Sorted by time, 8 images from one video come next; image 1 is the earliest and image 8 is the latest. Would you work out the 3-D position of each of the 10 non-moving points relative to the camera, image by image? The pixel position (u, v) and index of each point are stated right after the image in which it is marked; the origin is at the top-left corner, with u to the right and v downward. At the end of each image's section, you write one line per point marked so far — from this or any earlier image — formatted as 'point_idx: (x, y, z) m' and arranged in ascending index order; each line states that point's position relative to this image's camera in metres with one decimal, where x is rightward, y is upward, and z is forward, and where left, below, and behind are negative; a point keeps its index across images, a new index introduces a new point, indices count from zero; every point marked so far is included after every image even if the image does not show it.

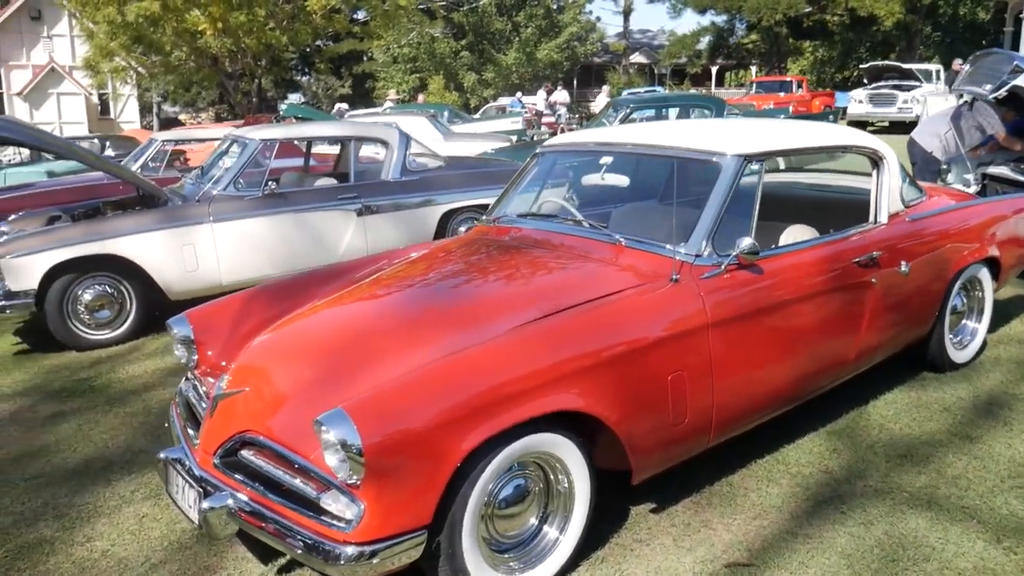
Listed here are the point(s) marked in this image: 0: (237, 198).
0: (-2.3, +0.8, +7.2) m
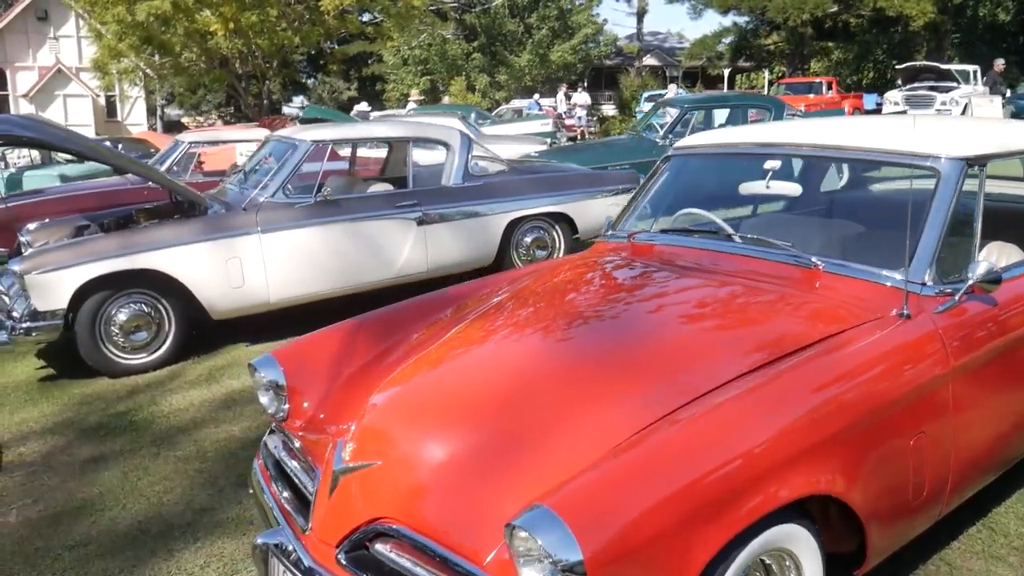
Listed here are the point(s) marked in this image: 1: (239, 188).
0: (-1.7, +0.6, +6.5) m
1: (-2.1, +0.8, +6.8) m
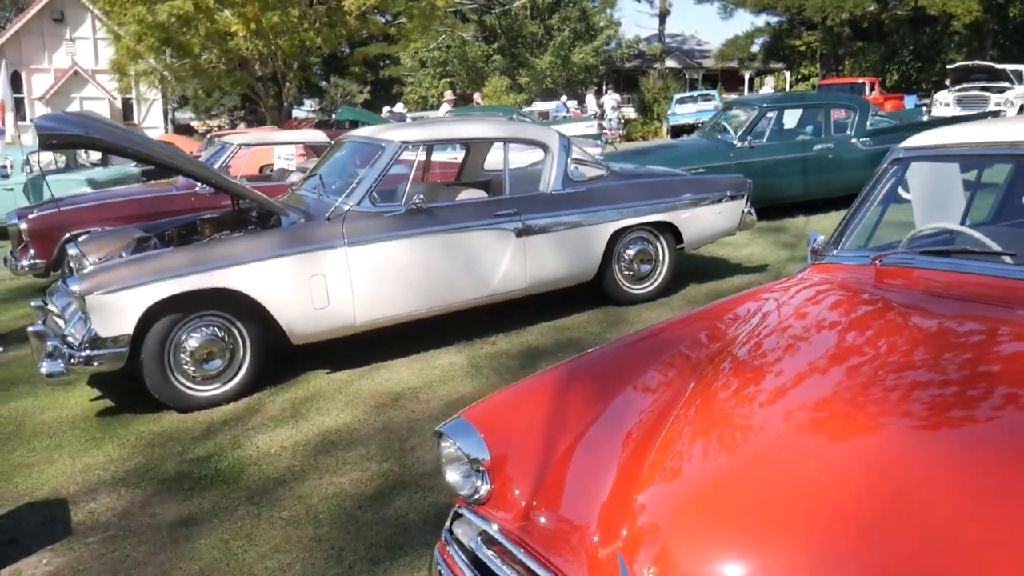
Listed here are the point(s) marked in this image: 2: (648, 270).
0: (-0.9, +0.5, +5.7) m
1: (-1.3, +0.6, +6.0) m
2: (+1.1, +0.1, +6.8) m
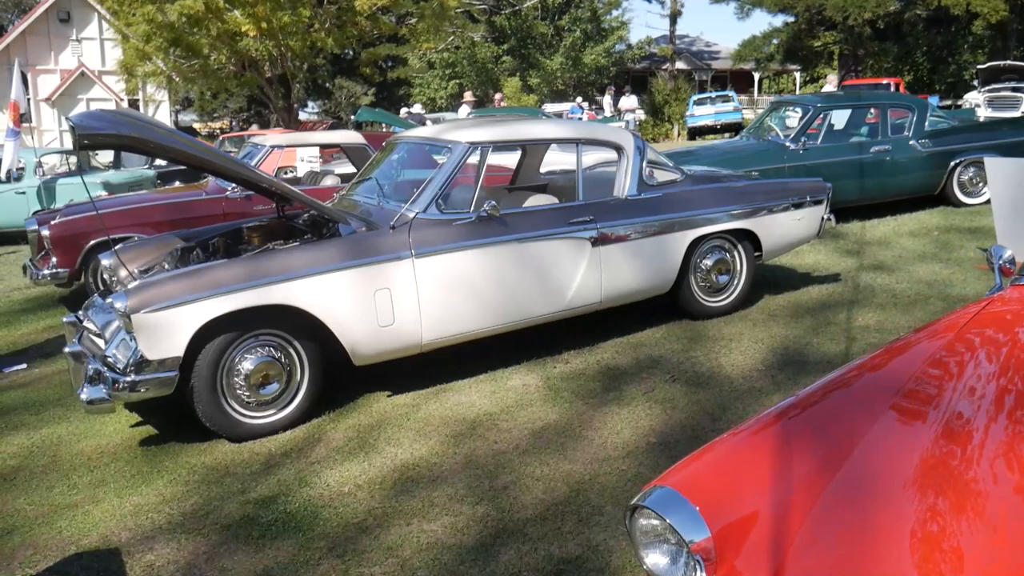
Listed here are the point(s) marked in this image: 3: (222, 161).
0: (-0.4, +0.4, +5.2) m
1: (-0.8, +0.6, +5.5) m
2: (+1.6, 0.0, +6.3) m
3: (-1.8, +0.8, +5.3) m
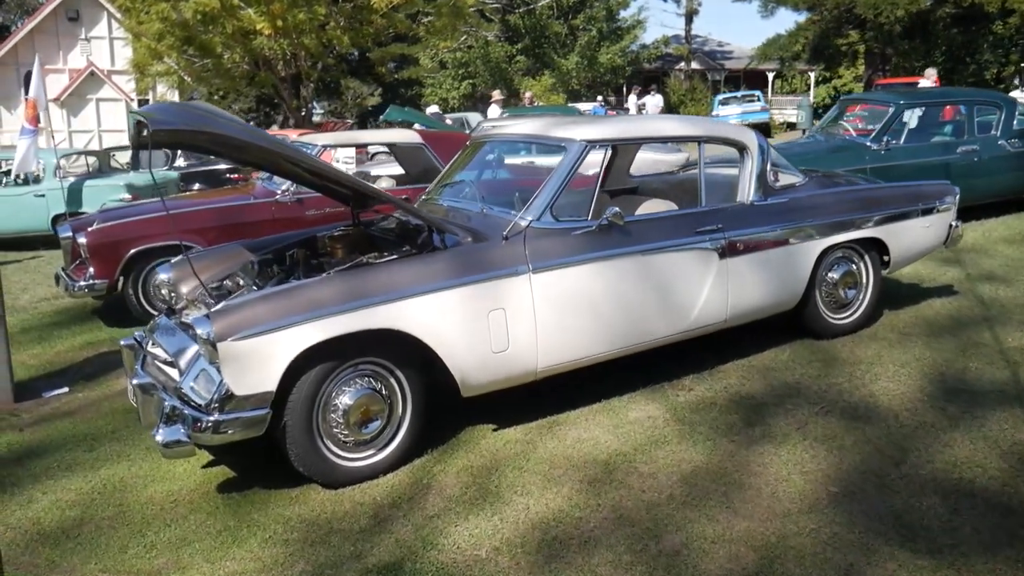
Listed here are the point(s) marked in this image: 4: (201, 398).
0: (+0.3, +0.3, +4.5) m
1: (-0.1, +0.5, +4.8) m
2: (+2.2, -0.1, +5.7) m
3: (-1.1, +0.7, +4.7) m
4: (-1.4, -0.5, +3.9) m
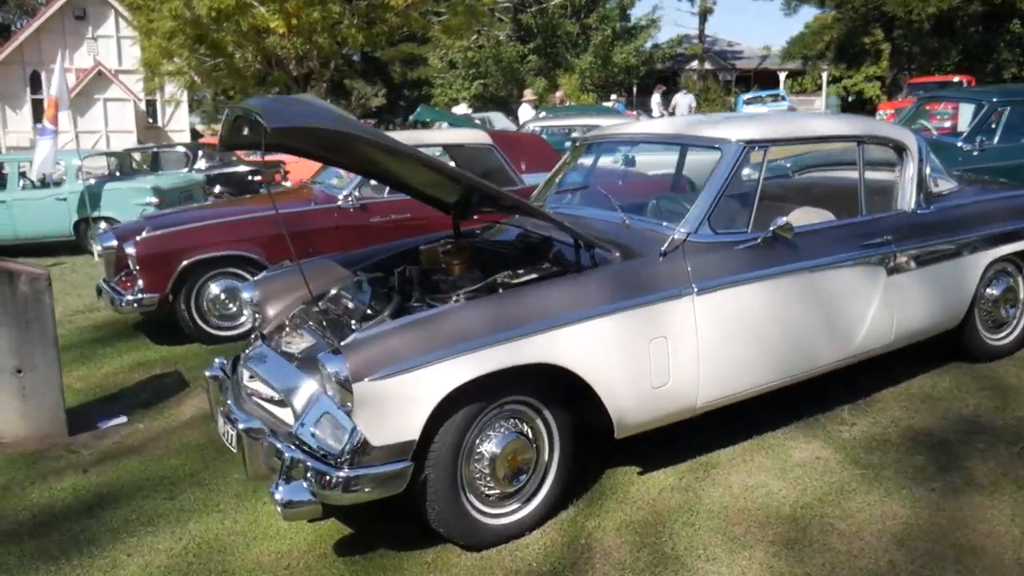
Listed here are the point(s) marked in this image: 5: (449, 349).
0: (+0.9, +0.2, +3.9) m
1: (+0.6, +0.3, +4.2) m
2: (+2.9, -0.2, +5.1) m
3: (-0.4, +0.6, +4.0) m
4: (-0.7, -0.6, +3.2) m
5: (-0.2, -0.2, +3.2) m
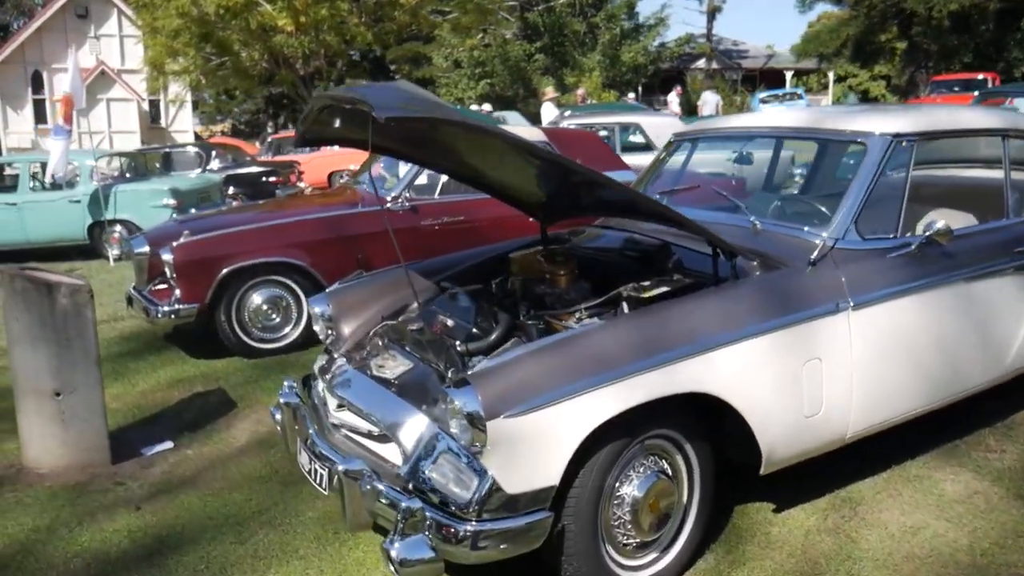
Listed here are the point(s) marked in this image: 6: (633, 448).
0: (+1.4, +0.1, +3.4) m
1: (+1.0, +0.3, +3.7) m
2: (+3.4, -0.2, +4.6) m
3: (0.0, +0.5, +3.6) m
4: (-0.2, -0.7, +2.7) m
5: (+0.3, -0.3, +2.8) m
6: (+0.4, -0.5, +2.9) m
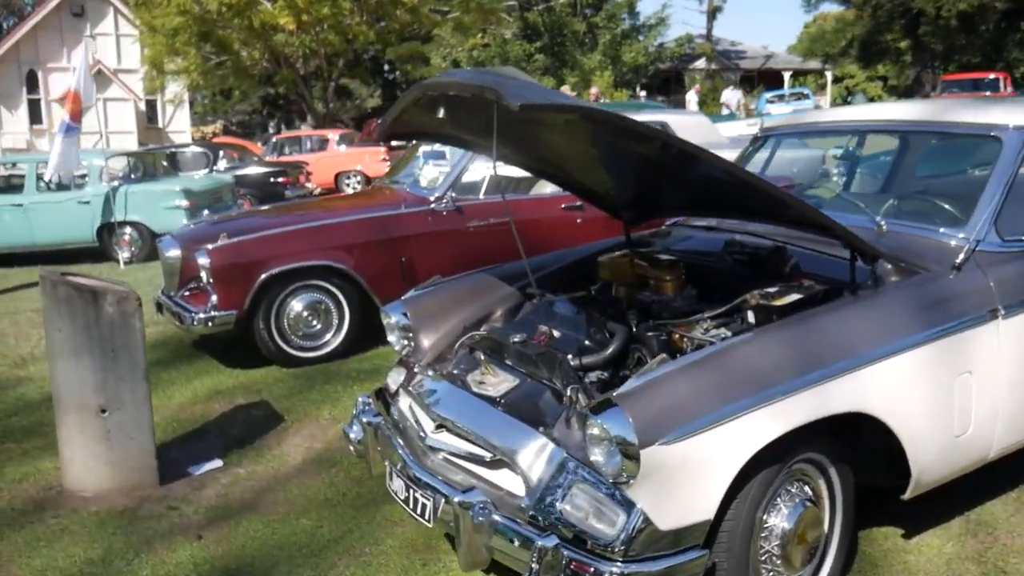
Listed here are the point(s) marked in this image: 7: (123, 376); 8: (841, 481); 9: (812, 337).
0: (+1.8, +0.1, +3.1) m
1: (+1.4, +0.3, +3.4) m
2: (+3.8, -0.2, +4.3) m
3: (+0.4, +0.5, +3.2) m
4: (+0.2, -0.7, +2.4) m
5: (+0.7, -0.3, +2.4) m
6: (+0.8, -0.6, +2.6) m
7: (-1.8, -0.4, +4.0) m
8: (+1.1, -0.6, +2.8) m
9: (+0.9, -0.1, +2.6) m
